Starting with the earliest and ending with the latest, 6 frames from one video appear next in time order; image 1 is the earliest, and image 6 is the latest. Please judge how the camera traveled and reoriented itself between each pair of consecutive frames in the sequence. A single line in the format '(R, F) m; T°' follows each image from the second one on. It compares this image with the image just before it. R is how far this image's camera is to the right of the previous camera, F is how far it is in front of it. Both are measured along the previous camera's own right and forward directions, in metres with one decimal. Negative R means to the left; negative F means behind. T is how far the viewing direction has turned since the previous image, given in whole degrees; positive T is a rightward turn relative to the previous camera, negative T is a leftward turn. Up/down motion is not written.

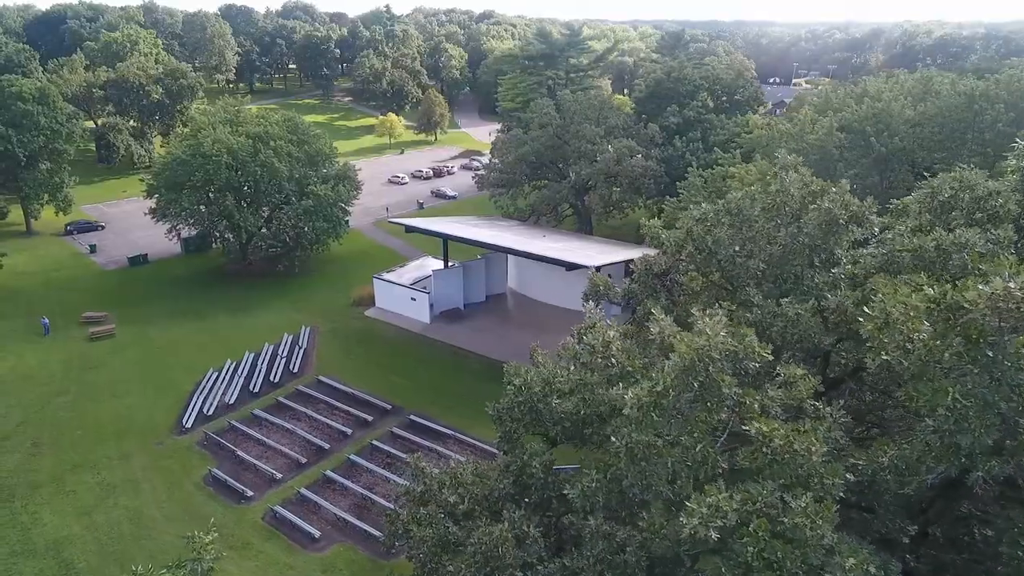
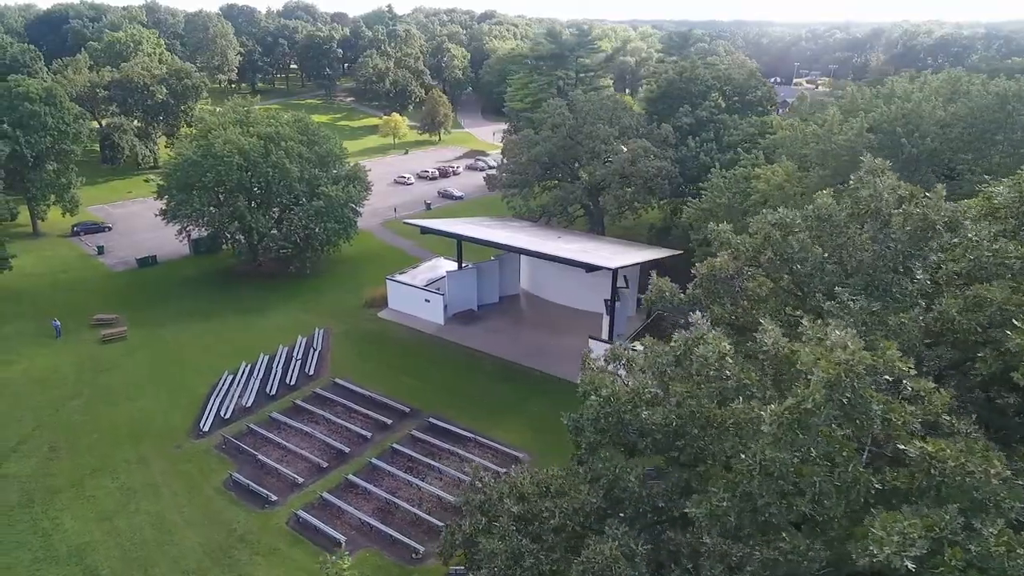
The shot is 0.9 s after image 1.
(-0.8, +0.1) m; 0°
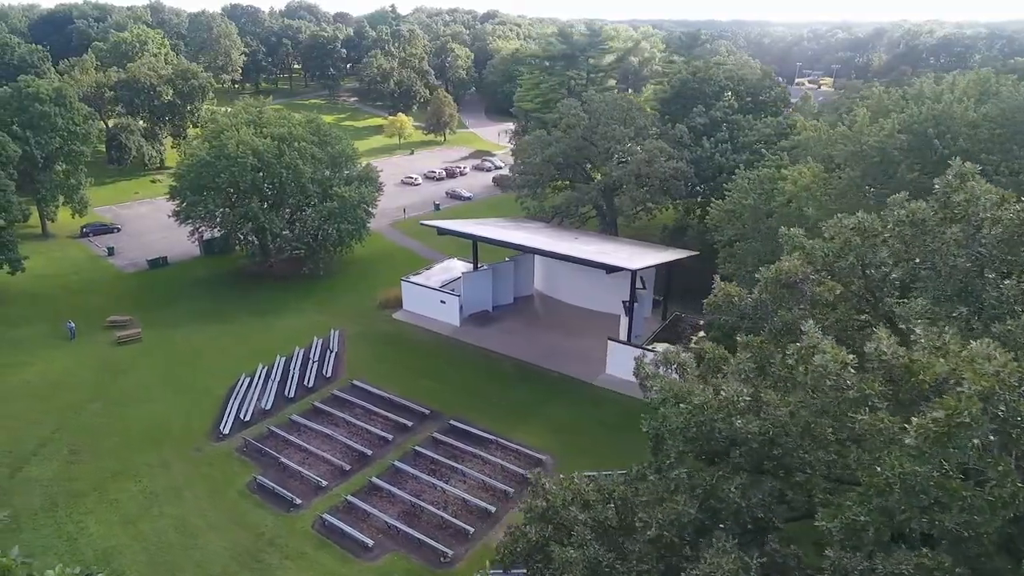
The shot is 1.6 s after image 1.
(-0.8, +0.1) m; 0°
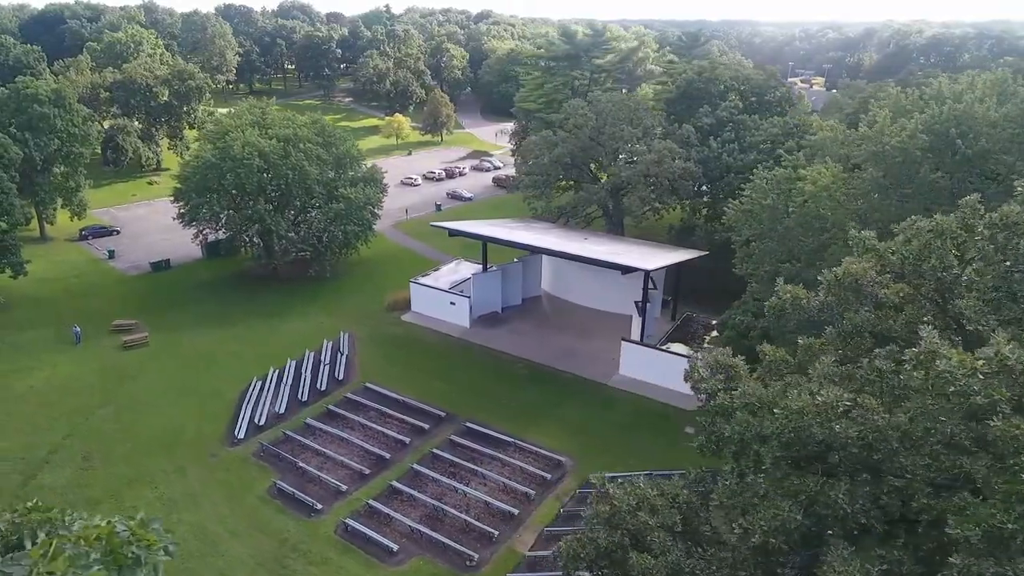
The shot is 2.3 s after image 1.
(-0.9, +0.1) m; +1°
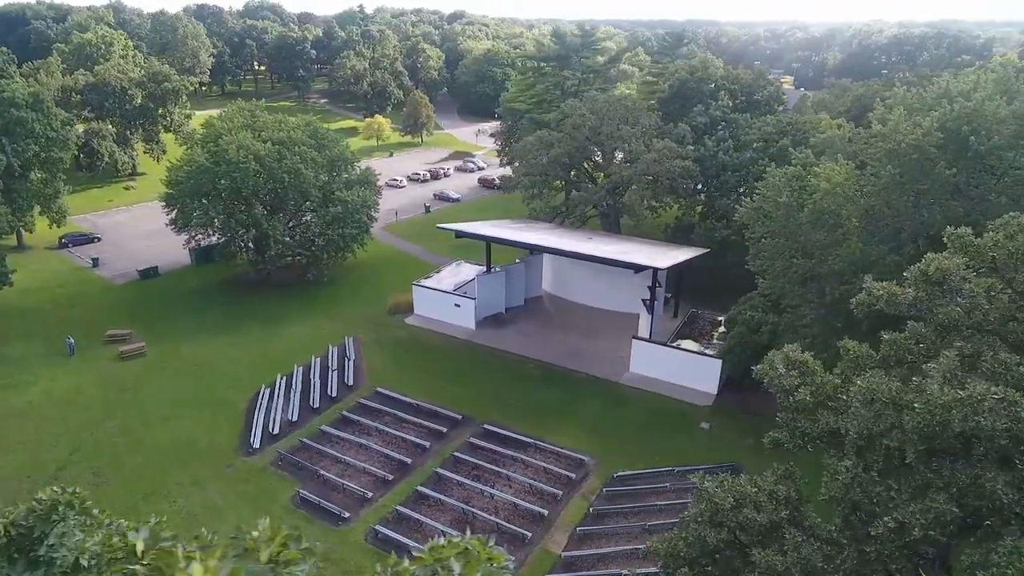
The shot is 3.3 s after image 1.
(-1.6, 0.0) m; +3°
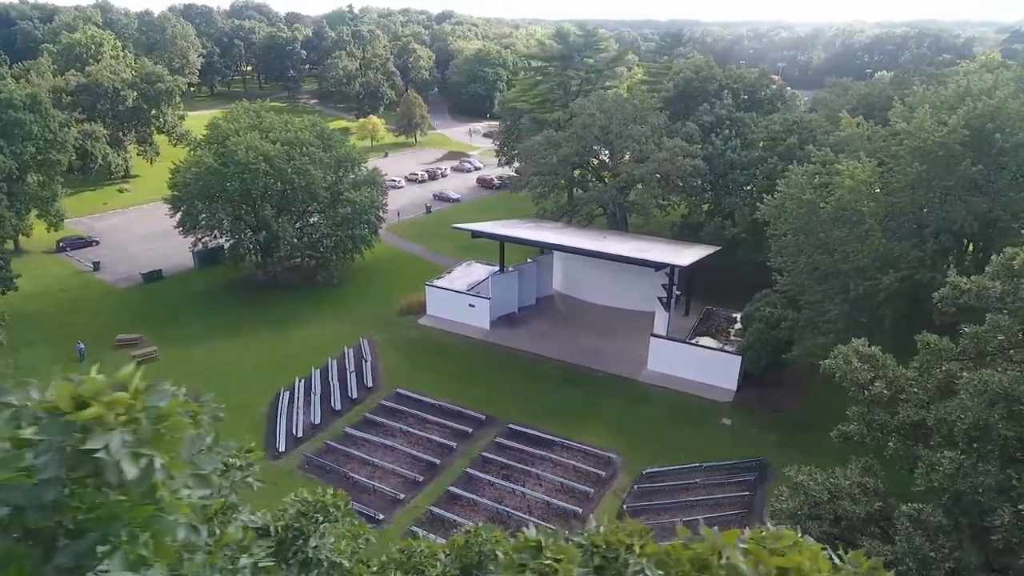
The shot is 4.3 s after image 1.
(-1.4, 0.0) m; +2°
